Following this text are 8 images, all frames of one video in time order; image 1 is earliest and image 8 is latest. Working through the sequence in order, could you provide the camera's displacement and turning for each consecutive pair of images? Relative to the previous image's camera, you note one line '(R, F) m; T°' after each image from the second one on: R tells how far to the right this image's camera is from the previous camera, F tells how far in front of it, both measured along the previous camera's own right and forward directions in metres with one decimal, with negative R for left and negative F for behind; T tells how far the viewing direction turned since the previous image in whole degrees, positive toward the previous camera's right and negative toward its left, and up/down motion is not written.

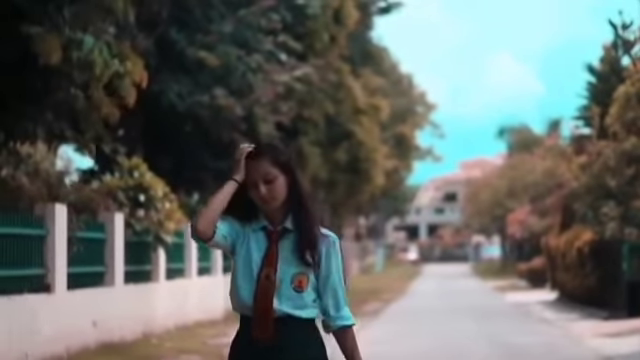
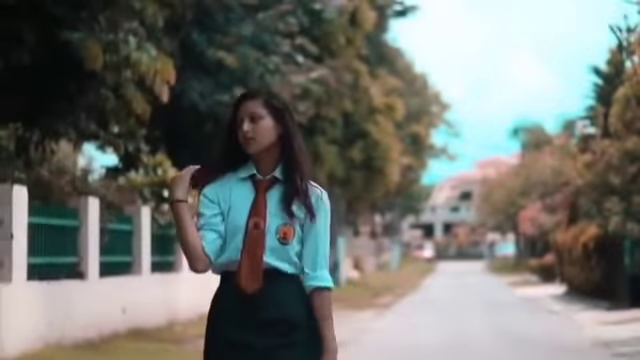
(0.0, -1.2) m; -1°
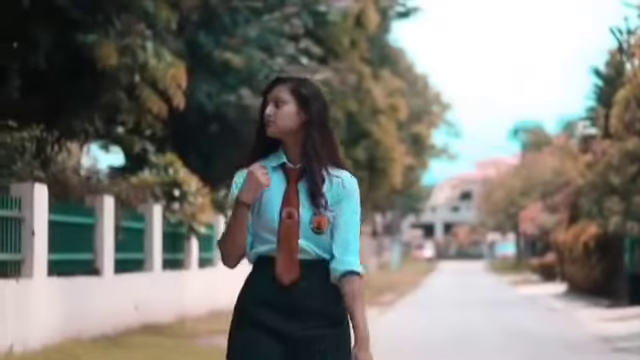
(-0.1, -0.5) m; 0°
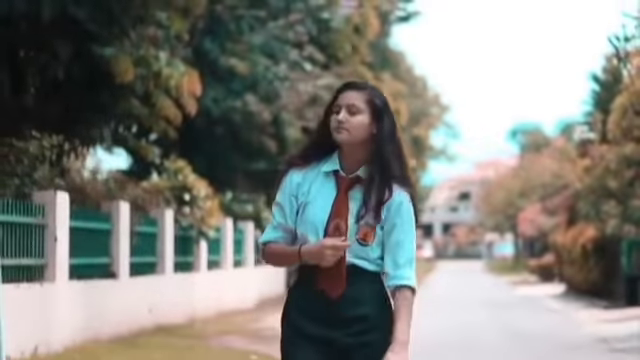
(-0.1, -0.6) m; 0°
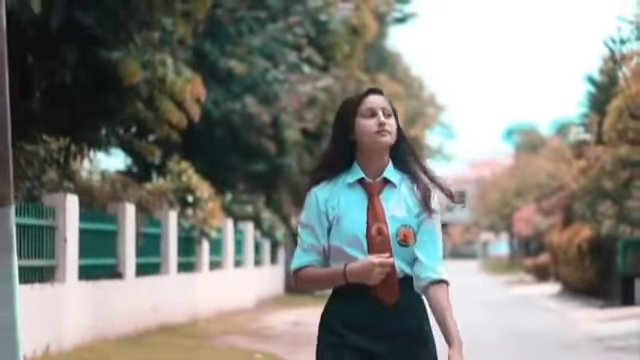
(-0.1, -0.4) m; 0°
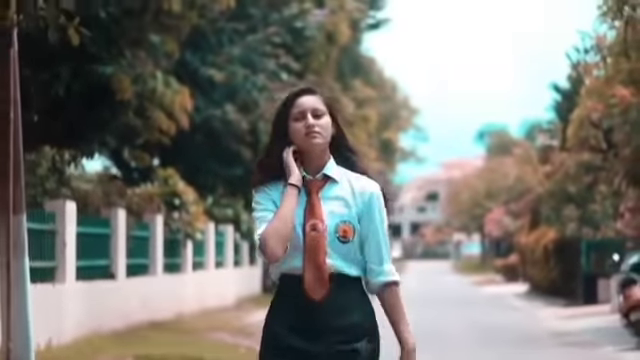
(-0.1, -1.3) m; +1°
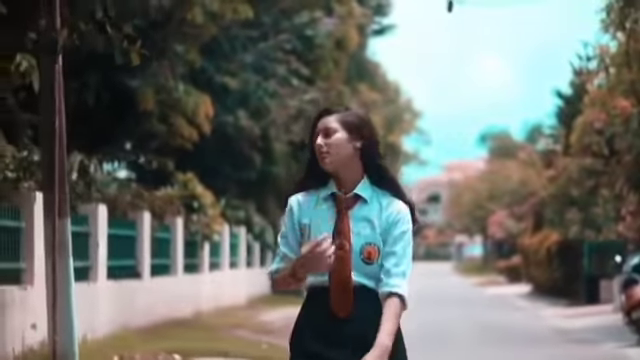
(-0.2, -0.9) m; 0°
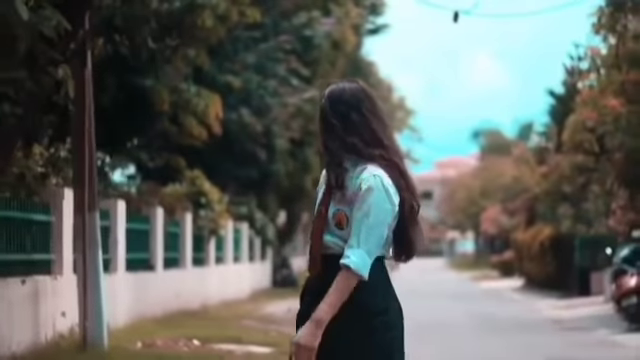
(-0.2, -1.0) m; 0°
